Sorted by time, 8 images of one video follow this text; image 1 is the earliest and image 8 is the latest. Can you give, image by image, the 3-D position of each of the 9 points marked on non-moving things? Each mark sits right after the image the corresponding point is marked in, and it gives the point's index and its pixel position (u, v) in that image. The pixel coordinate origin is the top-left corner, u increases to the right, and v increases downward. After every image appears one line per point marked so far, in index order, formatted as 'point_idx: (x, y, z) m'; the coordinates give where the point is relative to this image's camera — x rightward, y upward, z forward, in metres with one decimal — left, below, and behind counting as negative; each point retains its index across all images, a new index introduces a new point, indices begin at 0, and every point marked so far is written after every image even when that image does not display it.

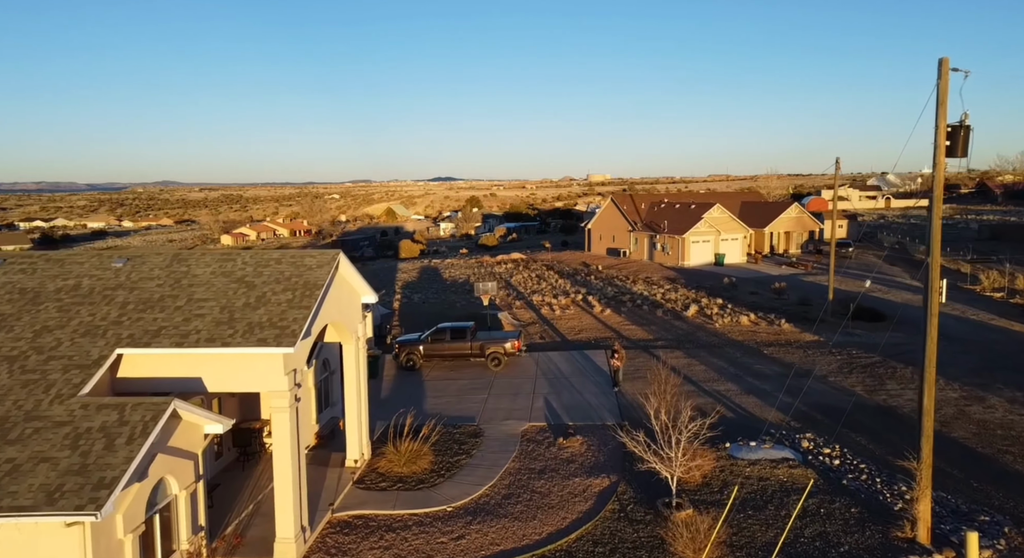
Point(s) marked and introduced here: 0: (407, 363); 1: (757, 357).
0: (-3.2, -2.6, +20.0) m
1: (+7.4, -2.4, +19.6) m
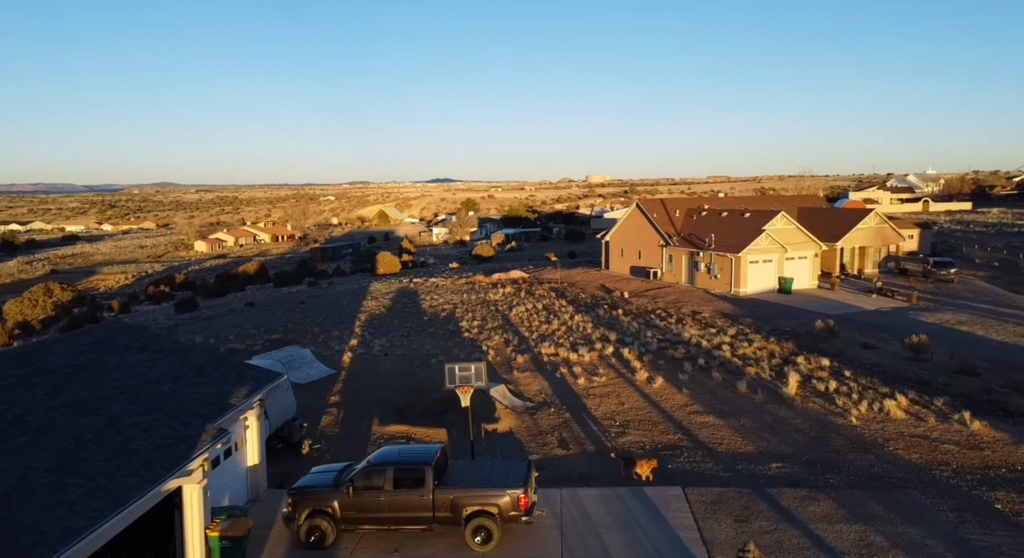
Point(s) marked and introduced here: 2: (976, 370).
0: (-3.2, -4.1, +10.2) m
1: (+7.4, -3.8, +9.9) m
2: (+12.3, -2.4, +17.2) m
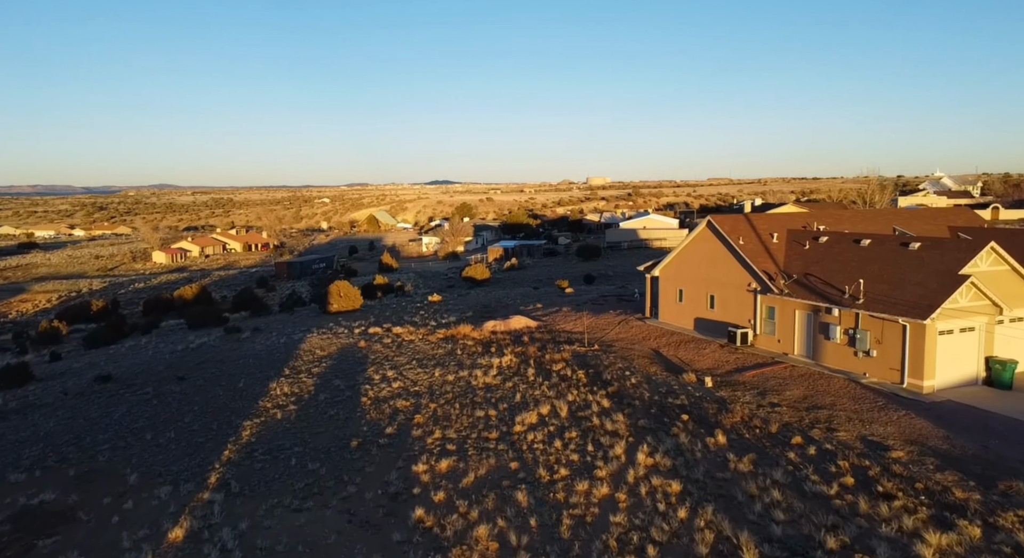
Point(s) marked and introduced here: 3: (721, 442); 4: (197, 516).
0: (-3.1, -6.2, -3.2) m
1: (+7.5, -5.9, -3.6) m
2: (+12.4, -4.6, +3.8) m
3: (+4.8, -3.7, +14.8) m
4: (-6.1, -4.5, +12.6) m
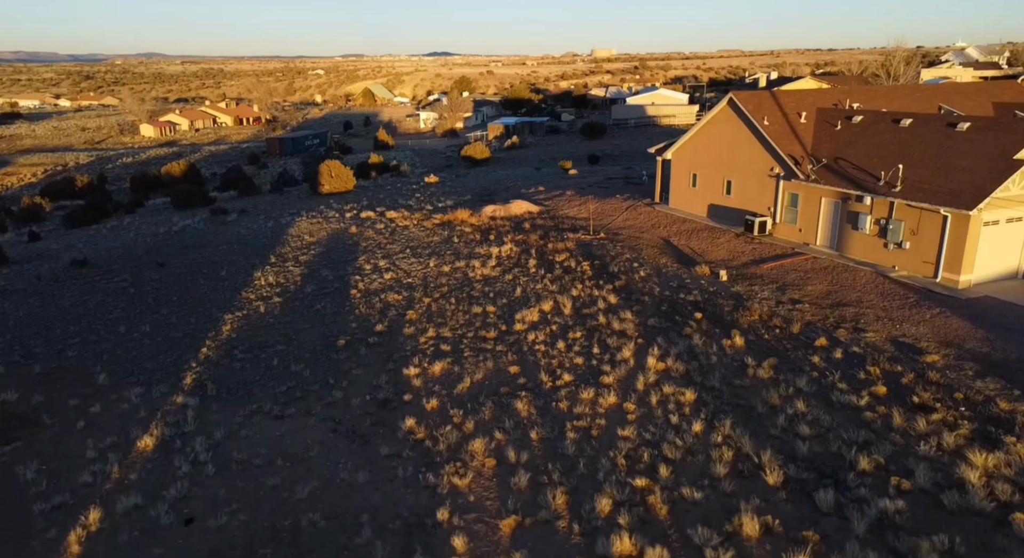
0: (-3.2, -7.1, -3.6) m
1: (+7.5, -7.0, -4.0) m
2: (+12.3, -4.3, +3.0) m
3: (+4.7, -1.4, +13.7) m
4: (-6.1, -2.5, +11.6) m
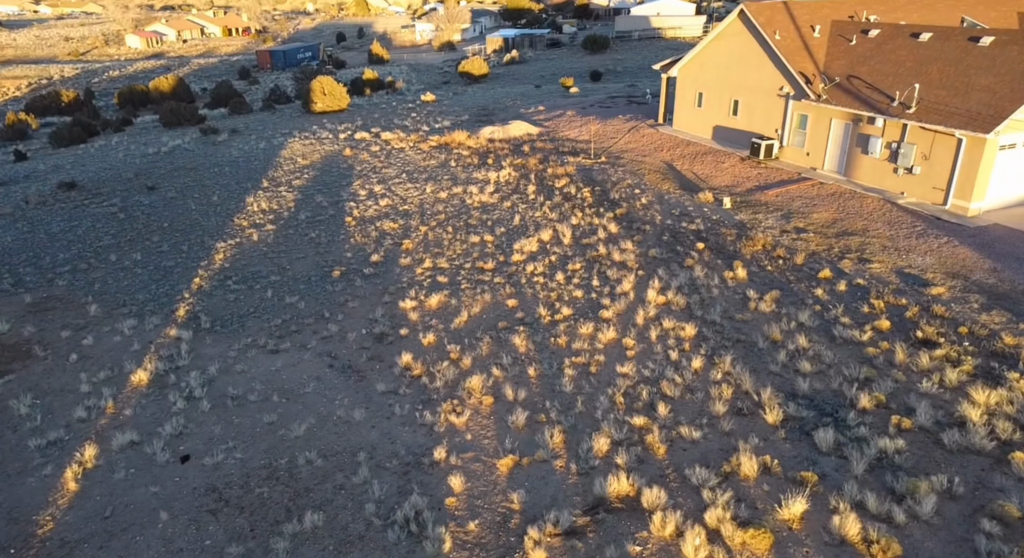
0: (-3.2, -7.8, -3.1) m
1: (+7.4, -7.7, -3.4) m
2: (+12.3, -4.2, +3.1) m
3: (+4.7, 0.0, +13.4) m
4: (-6.2, -1.4, +11.5) m
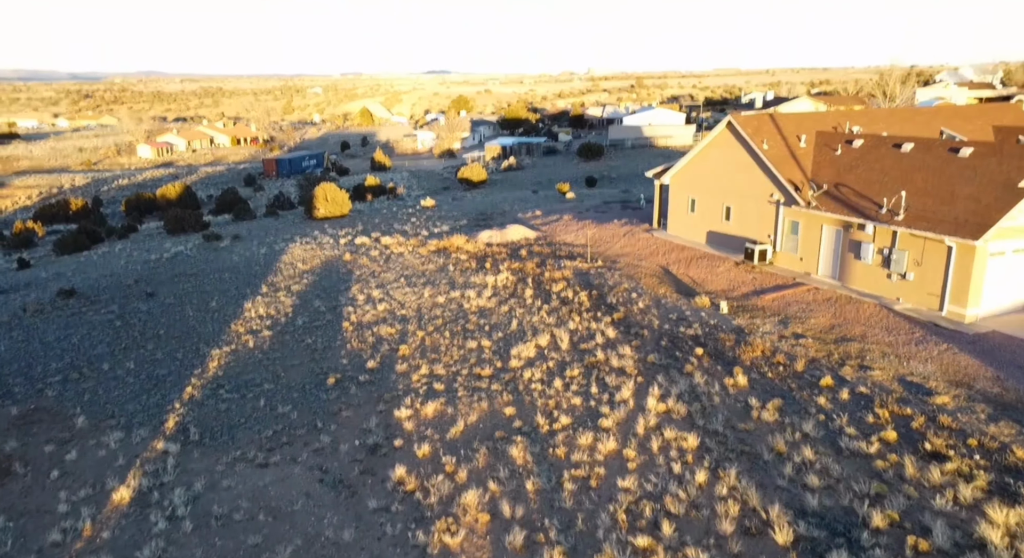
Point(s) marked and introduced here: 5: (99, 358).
0: (-3.2, -7.4, -4.3) m
1: (+7.4, -7.3, -4.6) m
2: (+12.3, -4.7, +2.4) m
3: (+4.7, -2.1, +13.2) m
4: (-6.2, -3.3, +11.1) m
5: (-10.3, -2.0, +16.2) m
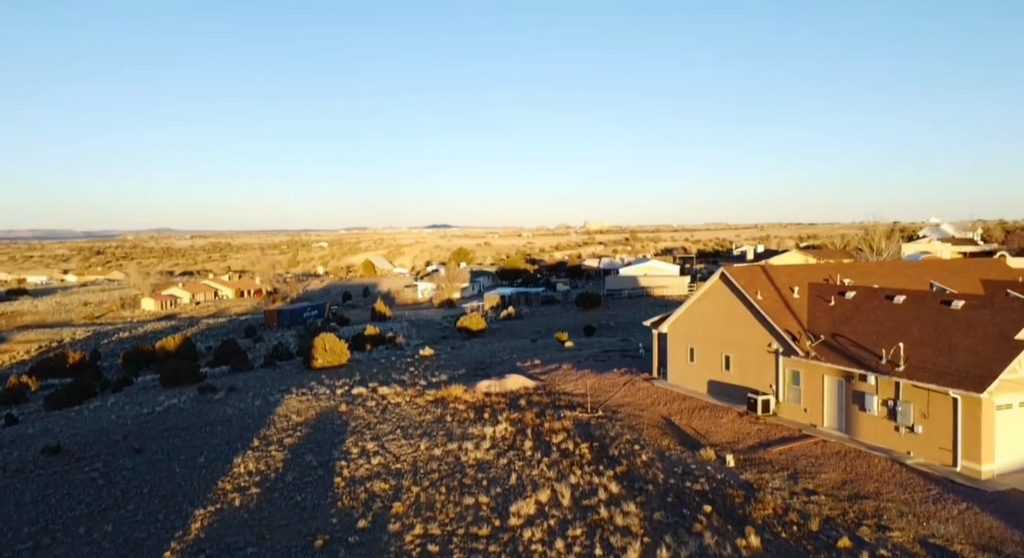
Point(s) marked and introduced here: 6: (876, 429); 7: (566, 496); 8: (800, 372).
0: (-3.2, -6.3, -5.8) m
1: (+7.5, -6.0, -6.0) m
2: (+12.3, -5.2, +1.4) m
3: (+4.6, -5.1, +12.5) m
4: (-6.2, -5.7, +10.1) m
5: (-10.3, -5.7, +15.4) m
6: (+9.7, -3.9, +17.3) m
7: (+1.3, -5.1, +15.2) m
8: (+8.7, -2.8, +19.7) m
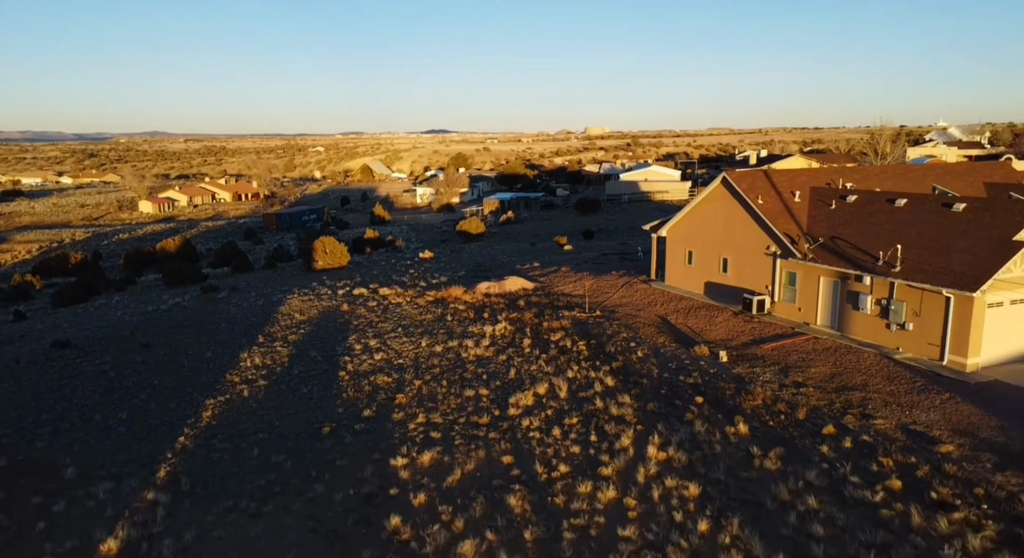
0: (-3.2, -6.8, -4.8) m
1: (+7.4, -6.7, -5.1) m
2: (+12.3, -4.8, +2.1) m
3: (+4.6, -3.1, +13.1) m
4: (-6.2, -4.0, +10.8) m
5: (-10.4, -3.1, +16.0) m
6: (+9.7, -1.3, +17.7) m
7: (+1.3, -2.7, +15.8) m
8: (+8.7, +0.2, +19.9) m
